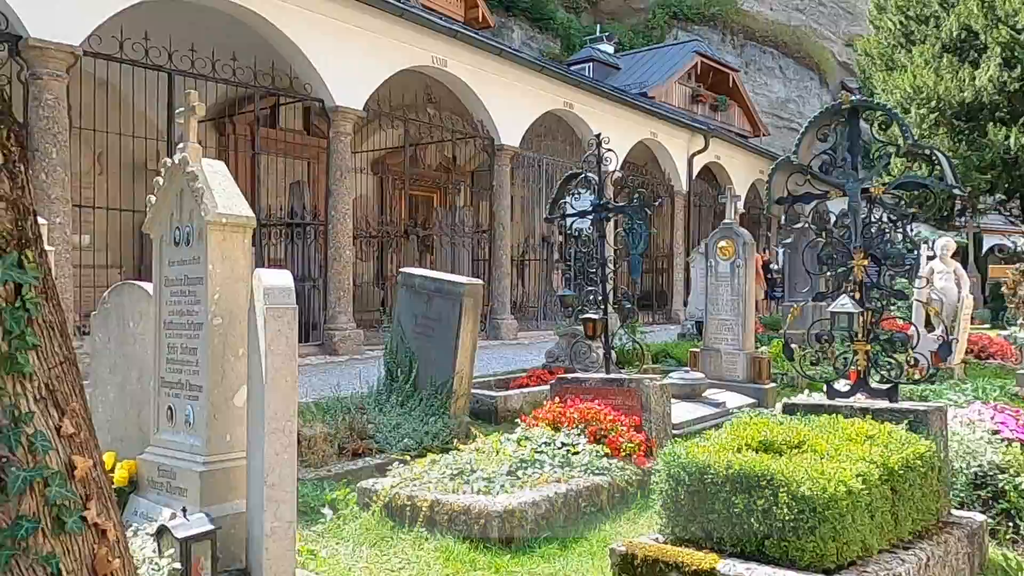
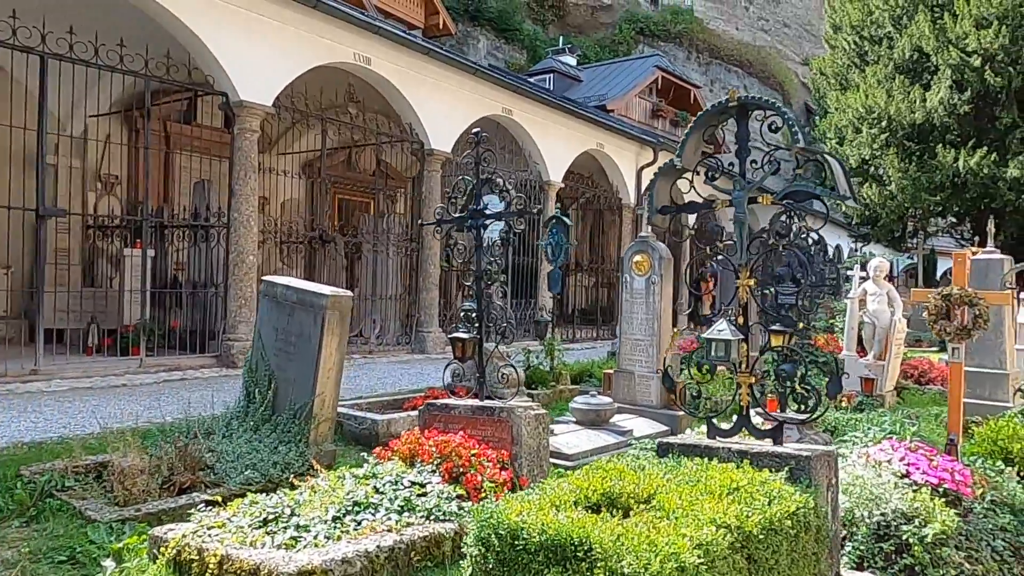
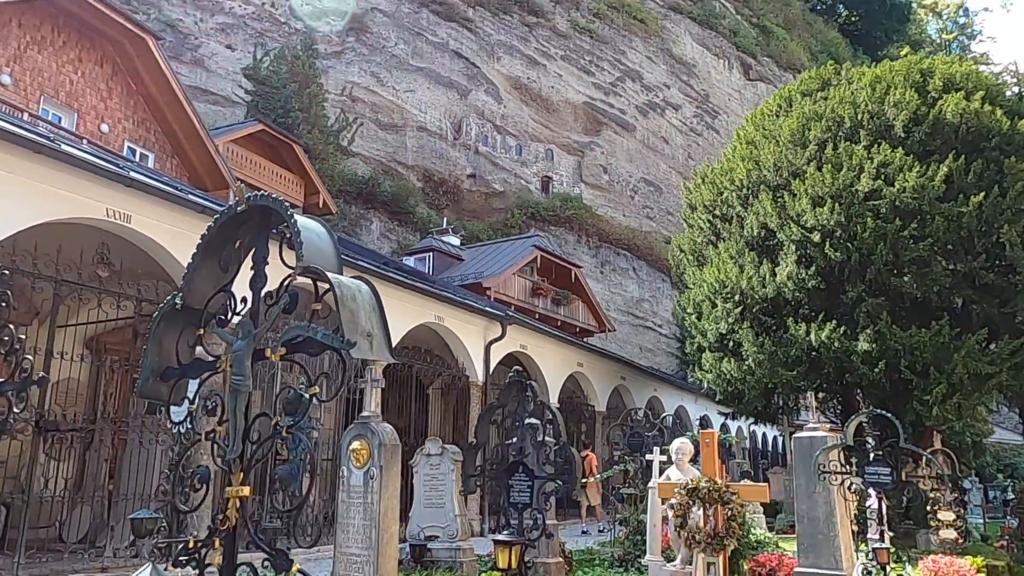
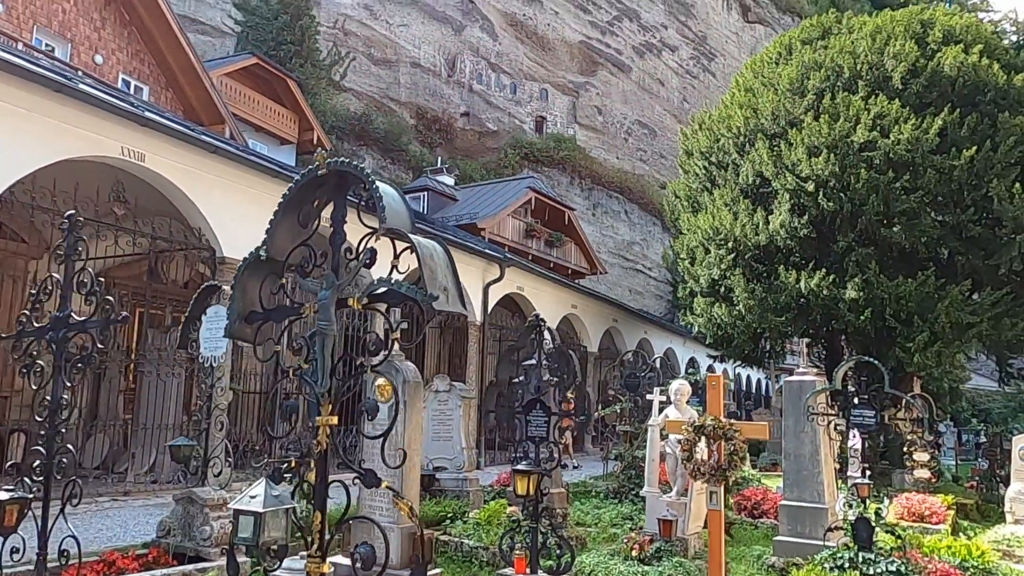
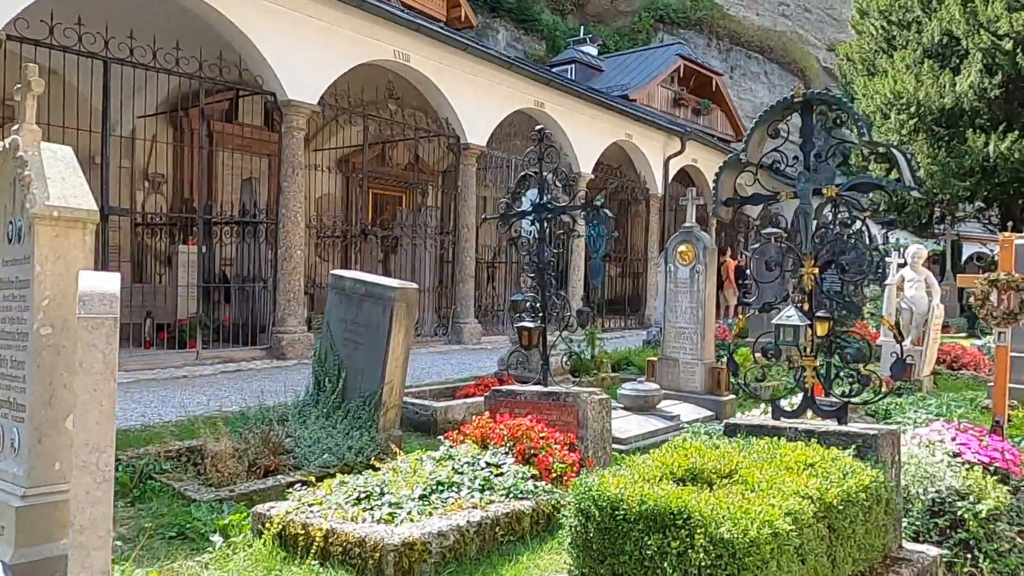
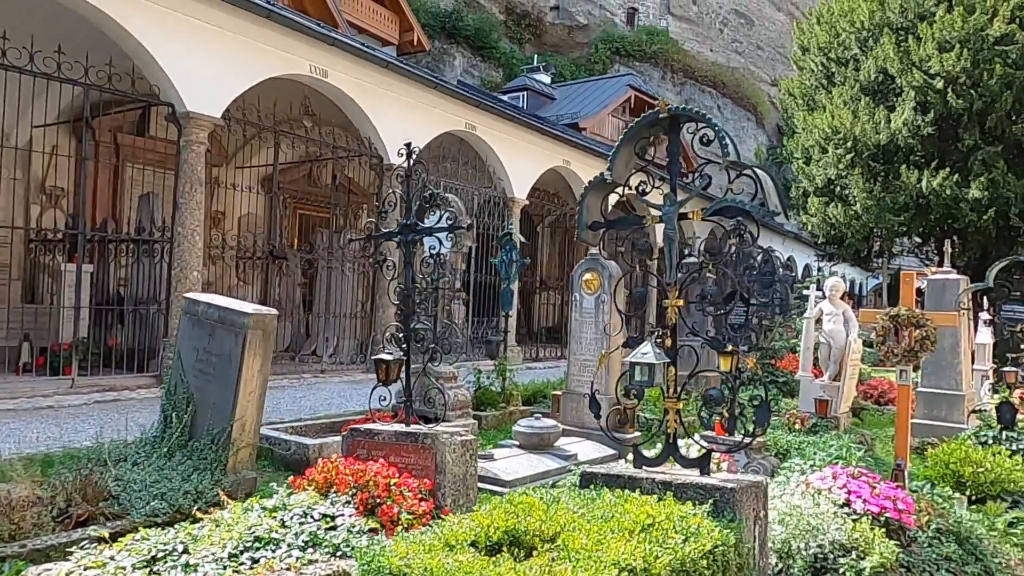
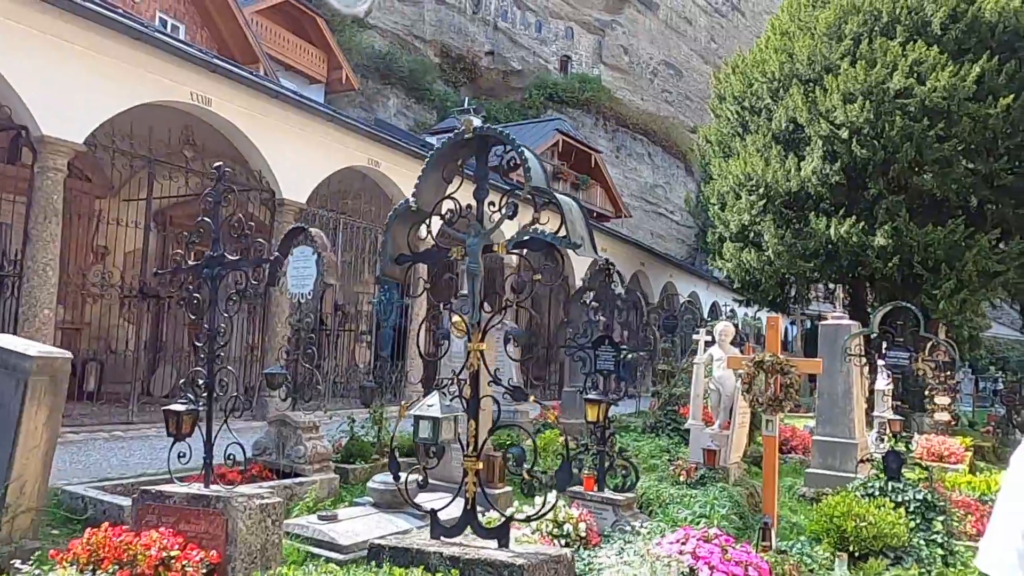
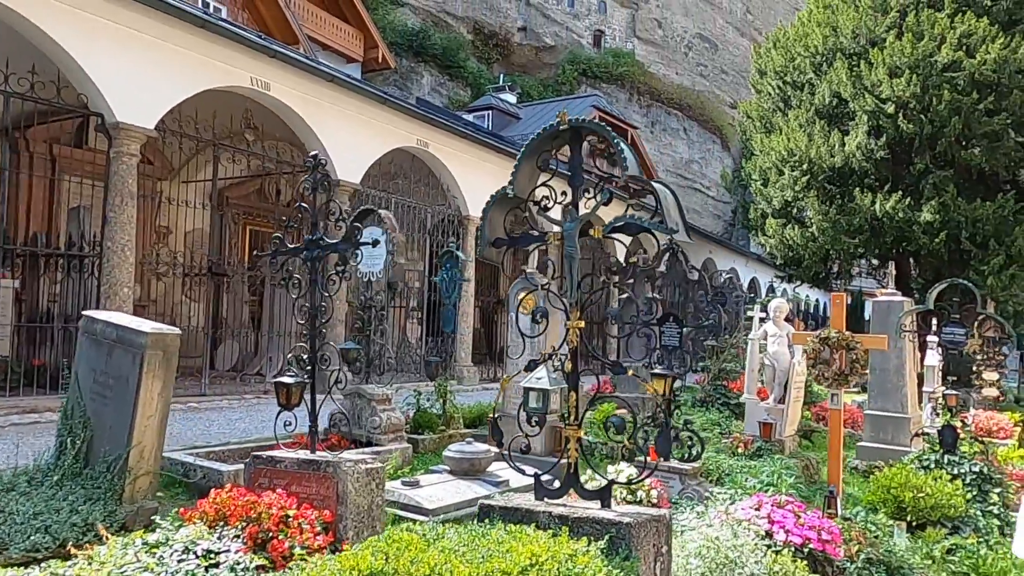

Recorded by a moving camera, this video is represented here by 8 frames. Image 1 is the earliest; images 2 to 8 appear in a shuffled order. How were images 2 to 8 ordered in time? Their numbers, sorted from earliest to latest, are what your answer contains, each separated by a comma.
5, 2, 6, 8, 7, 4, 3
